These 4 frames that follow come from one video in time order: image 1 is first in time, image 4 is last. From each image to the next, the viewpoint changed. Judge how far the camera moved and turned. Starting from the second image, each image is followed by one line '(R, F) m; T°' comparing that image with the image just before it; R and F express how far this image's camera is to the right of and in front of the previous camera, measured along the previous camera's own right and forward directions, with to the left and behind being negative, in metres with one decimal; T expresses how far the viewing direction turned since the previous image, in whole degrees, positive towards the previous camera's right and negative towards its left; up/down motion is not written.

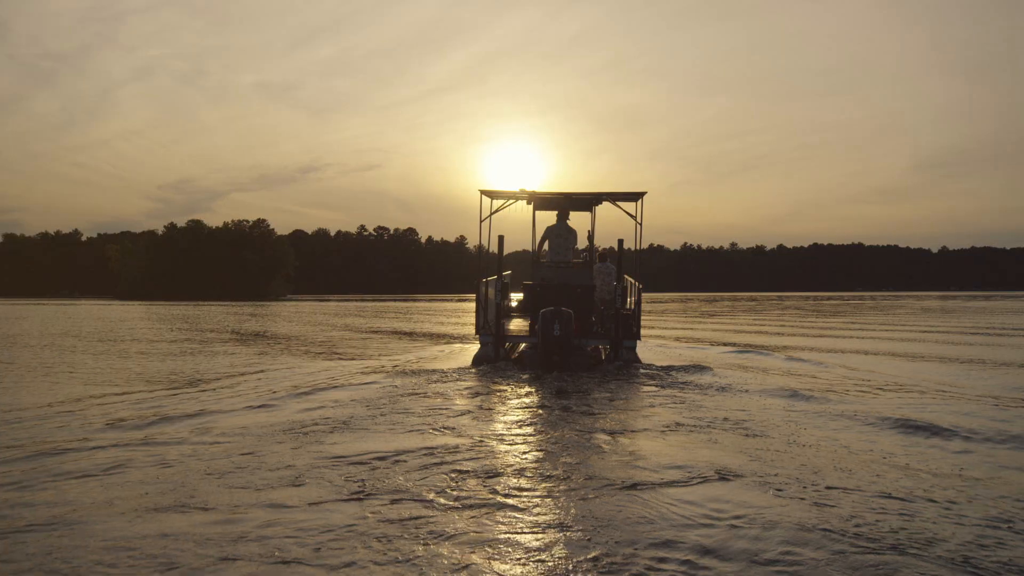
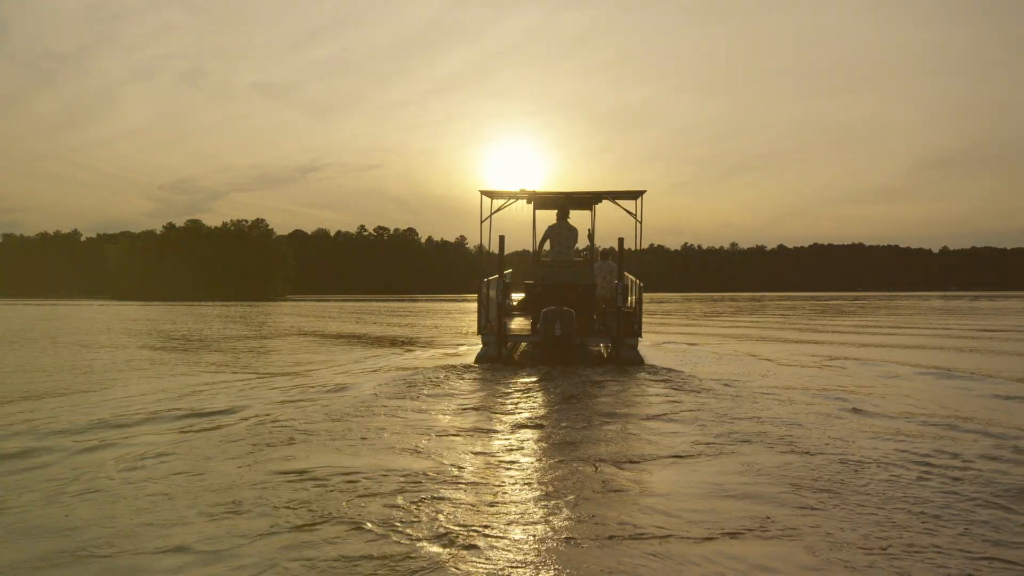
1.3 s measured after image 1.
(+0.1, +1.0) m; 0°
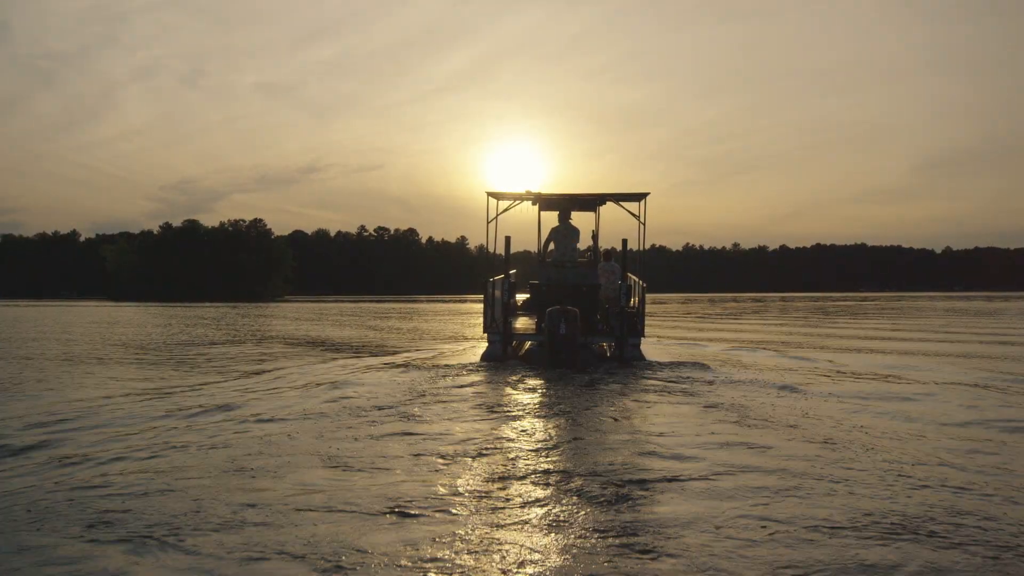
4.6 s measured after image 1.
(-0.3, +0.9) m; 0°
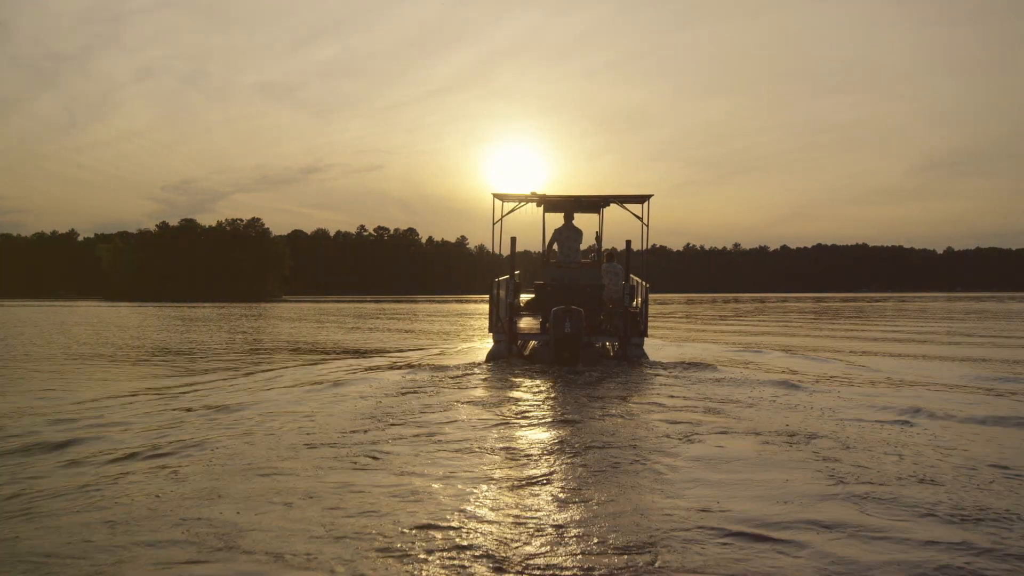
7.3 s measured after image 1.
(-0.3, +1.7) m; 0°
